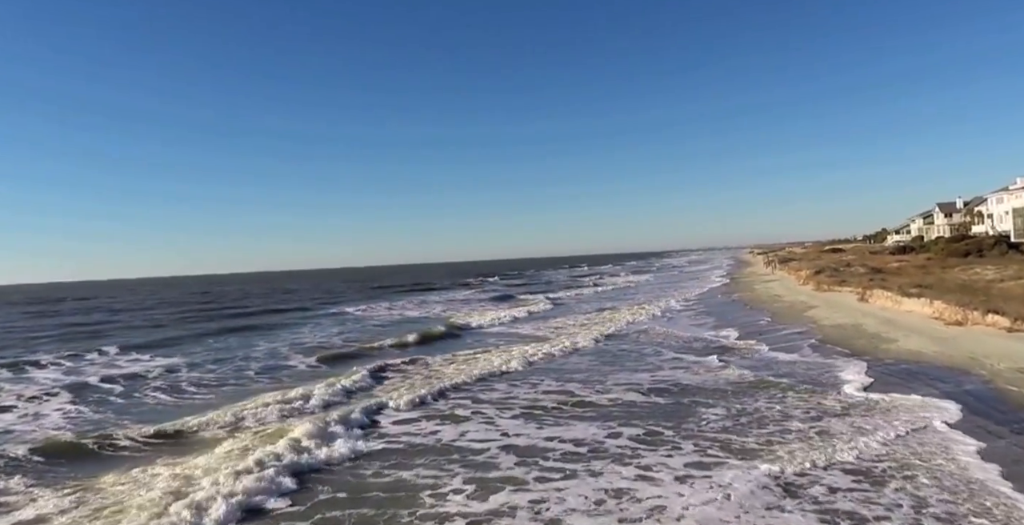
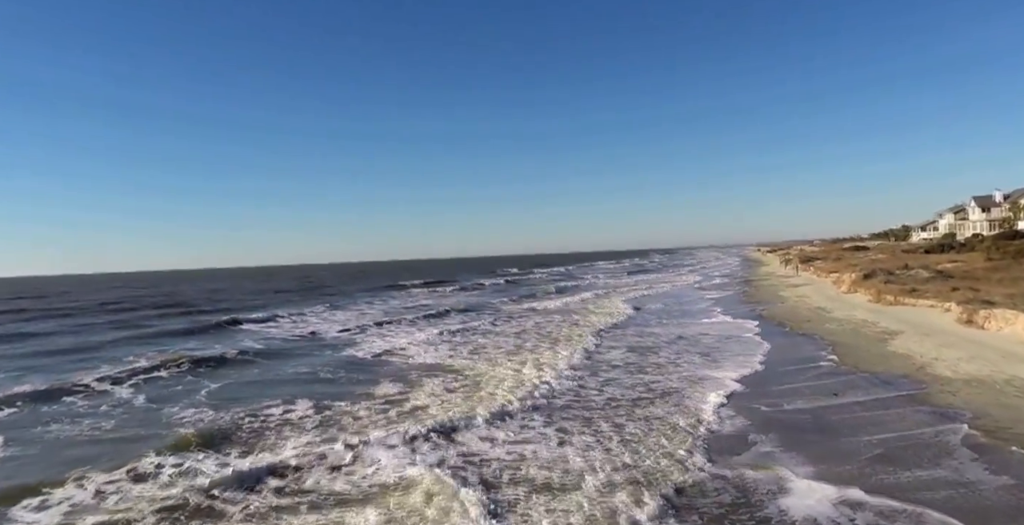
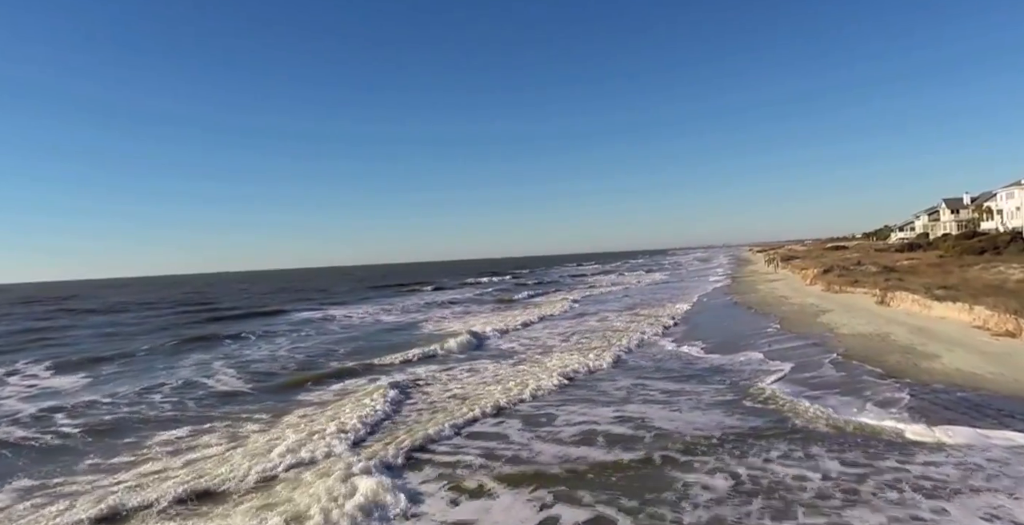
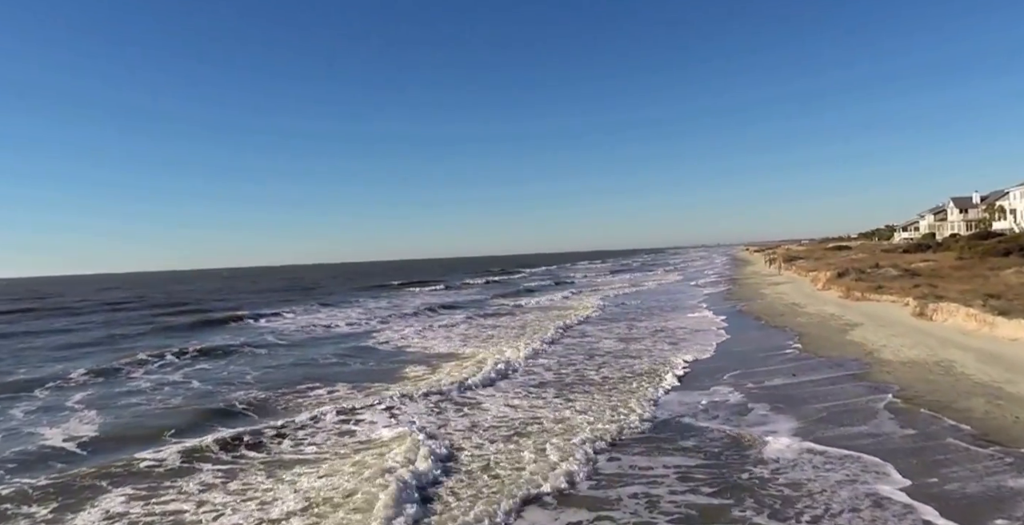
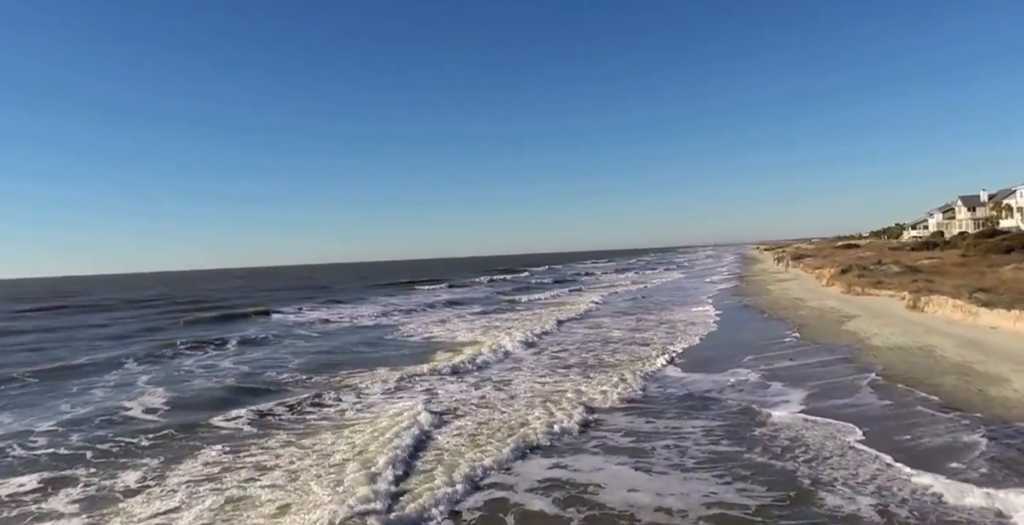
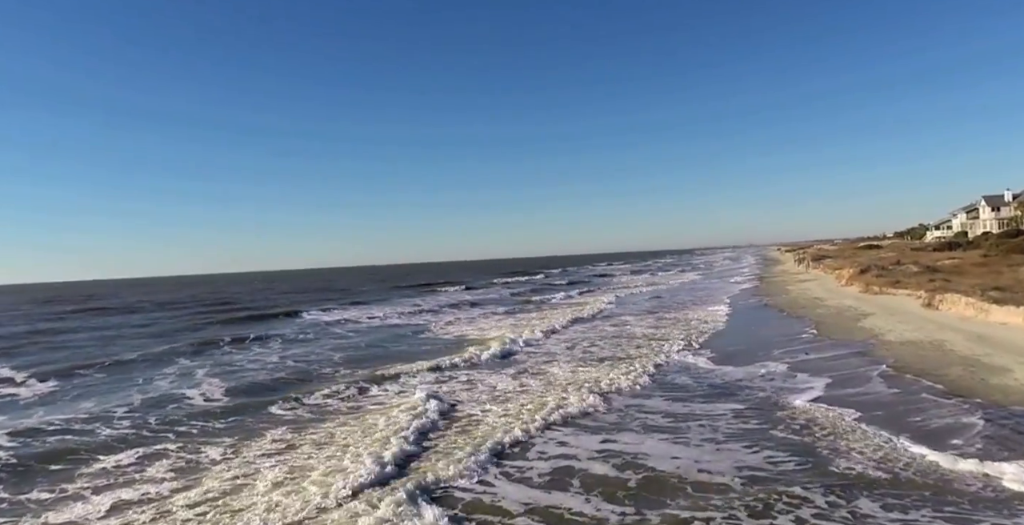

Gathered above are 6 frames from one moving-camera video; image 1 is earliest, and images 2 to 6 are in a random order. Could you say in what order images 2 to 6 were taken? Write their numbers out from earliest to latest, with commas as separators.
3, 6, 5, 4, 2
